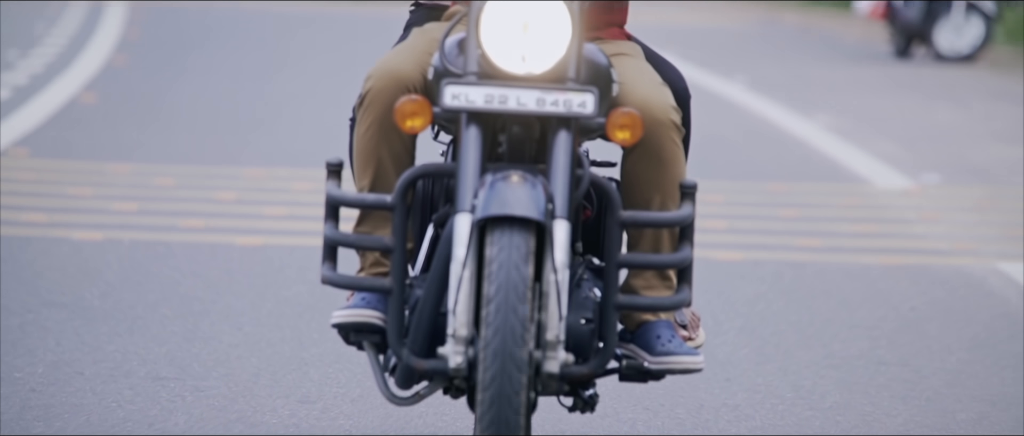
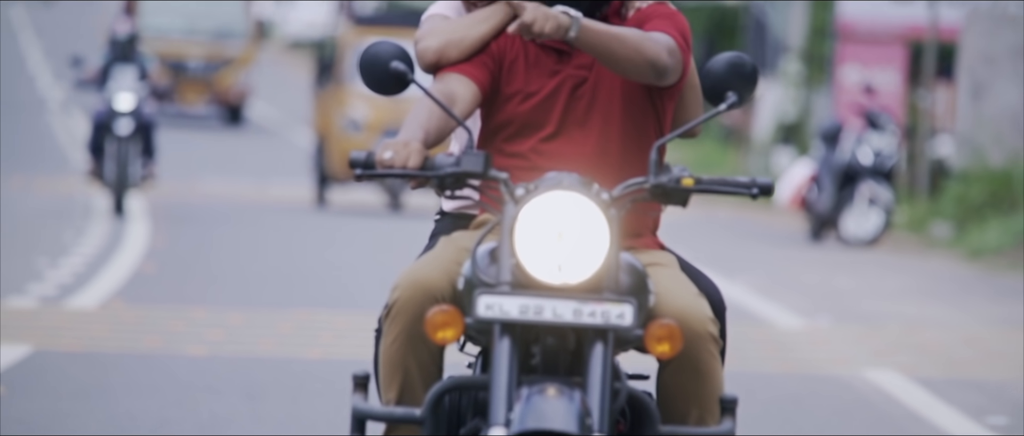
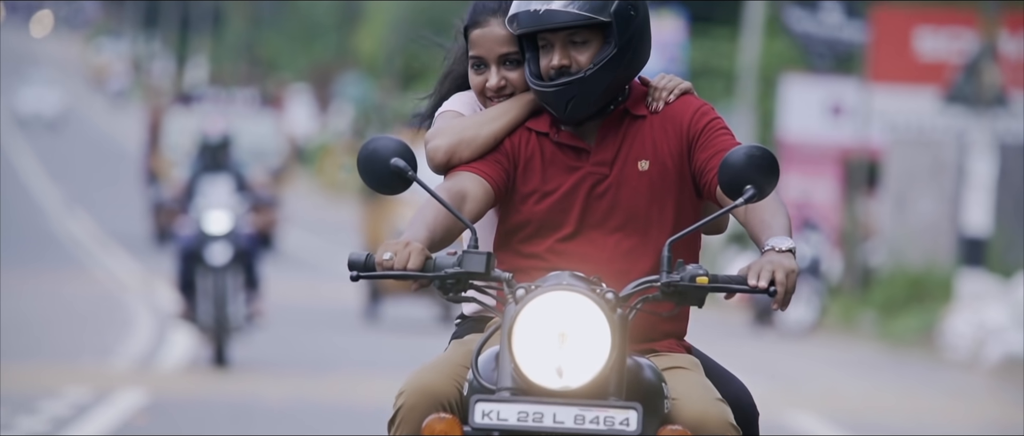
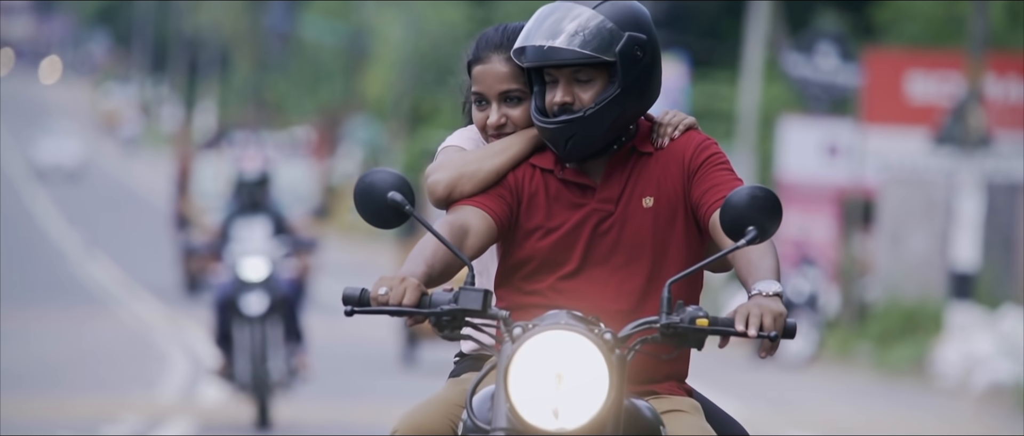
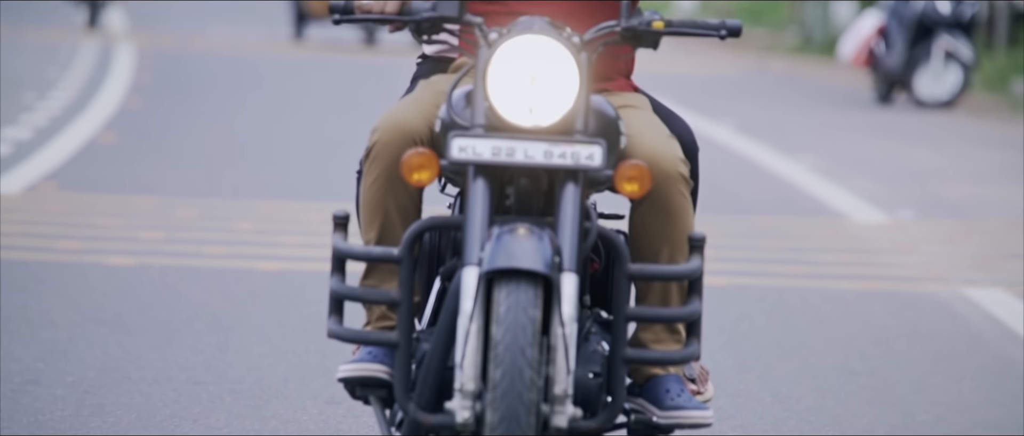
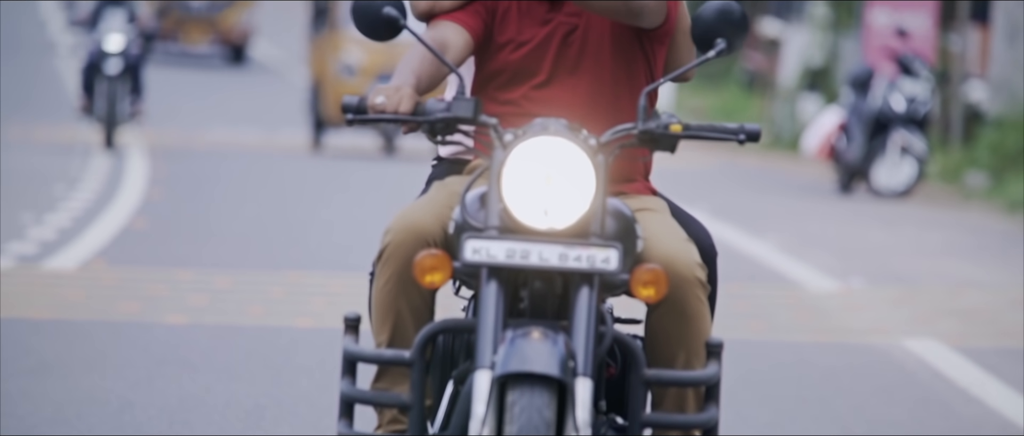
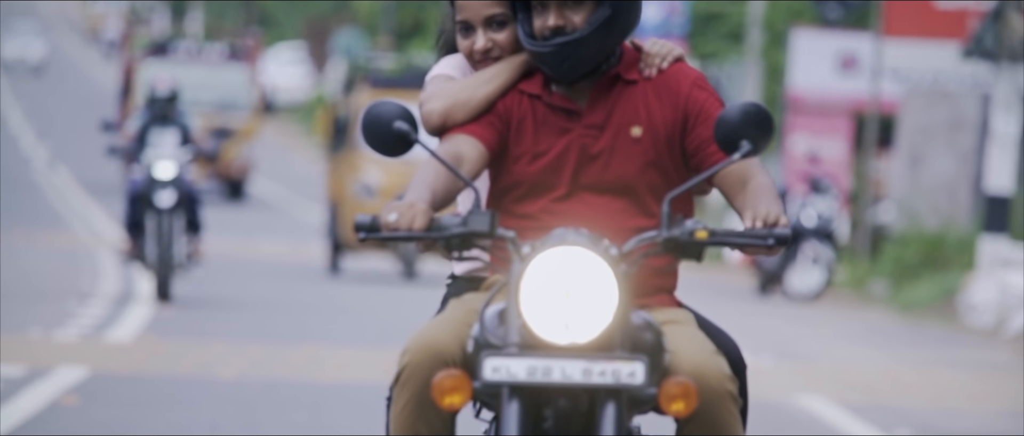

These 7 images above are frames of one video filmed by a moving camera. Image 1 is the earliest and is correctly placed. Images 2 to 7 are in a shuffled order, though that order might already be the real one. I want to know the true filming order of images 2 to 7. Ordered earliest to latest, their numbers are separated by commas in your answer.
5, 6, 2, 7, 3, 4
